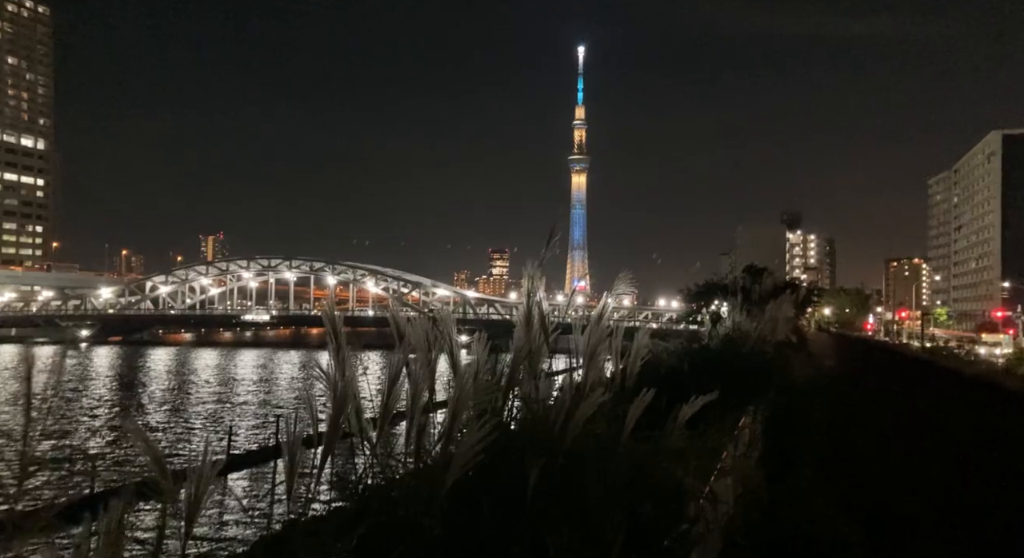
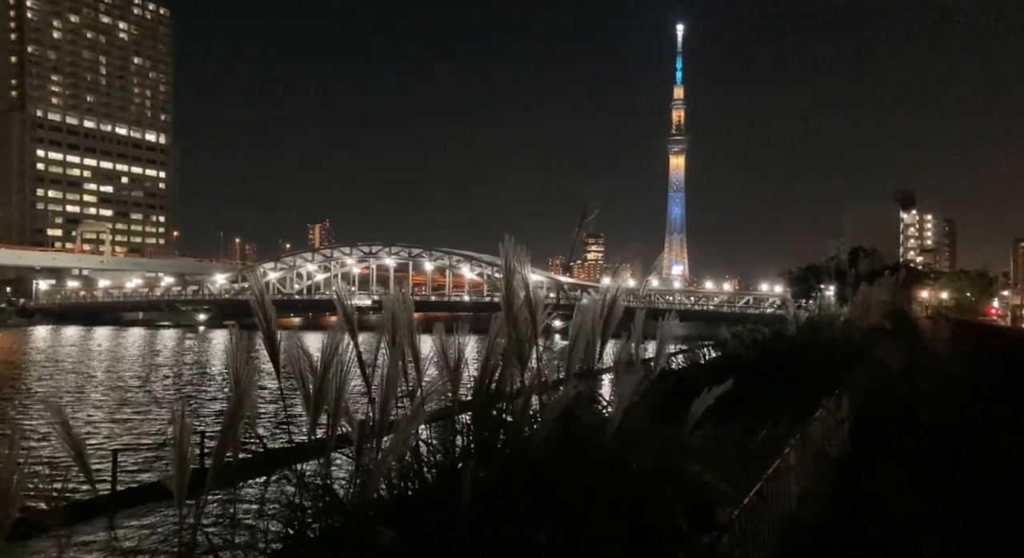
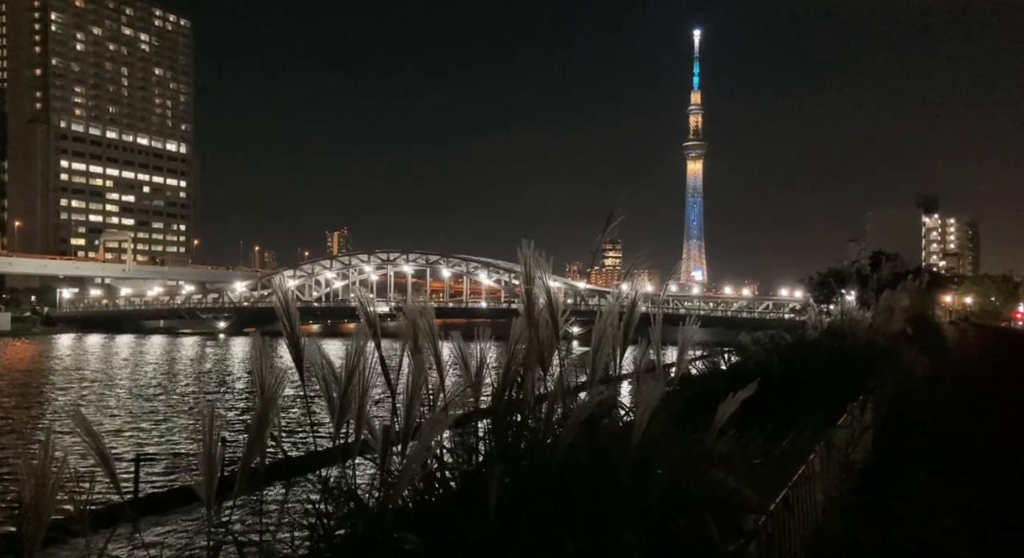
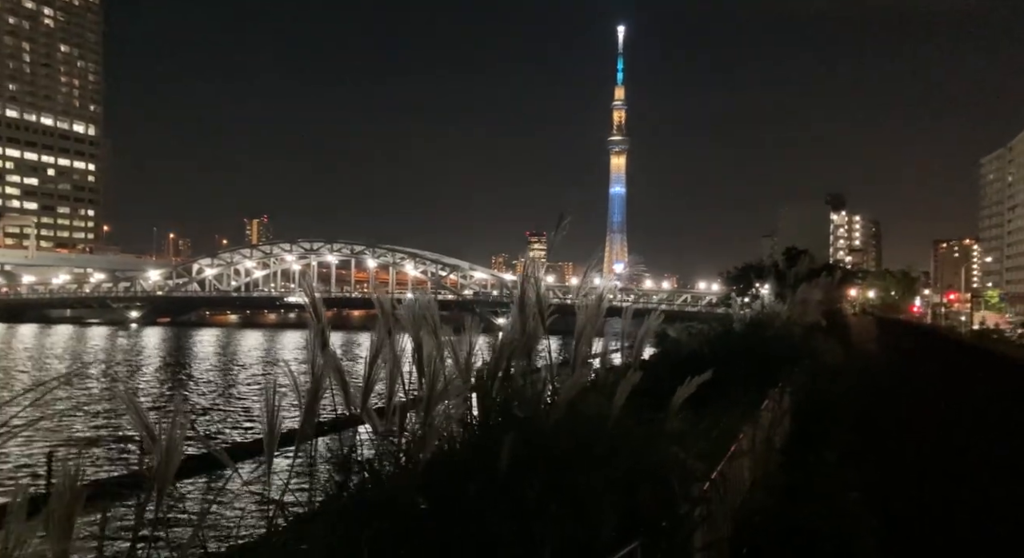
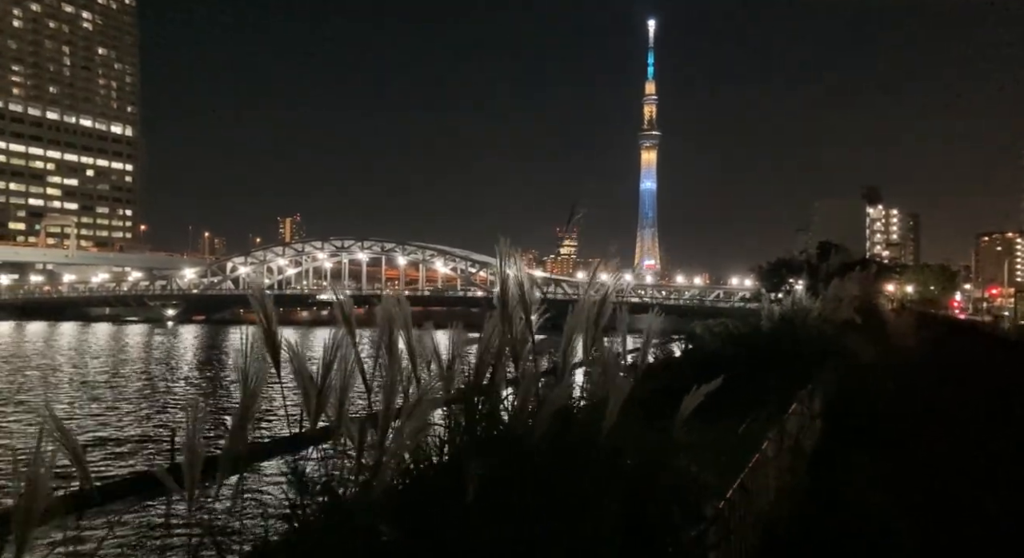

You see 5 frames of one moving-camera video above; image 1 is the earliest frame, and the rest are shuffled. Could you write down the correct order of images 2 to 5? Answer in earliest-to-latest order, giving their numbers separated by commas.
4, 5, 2, 3
